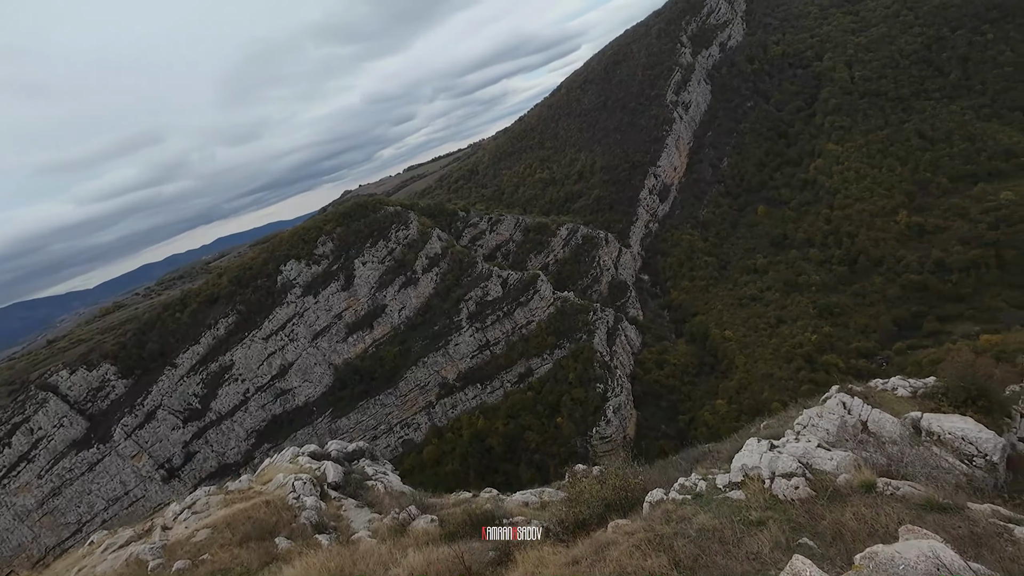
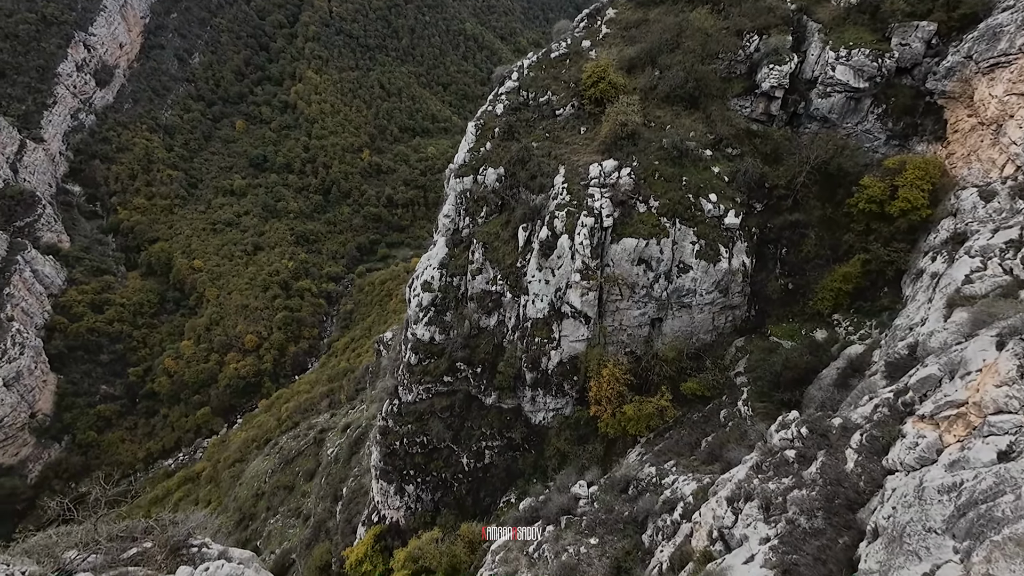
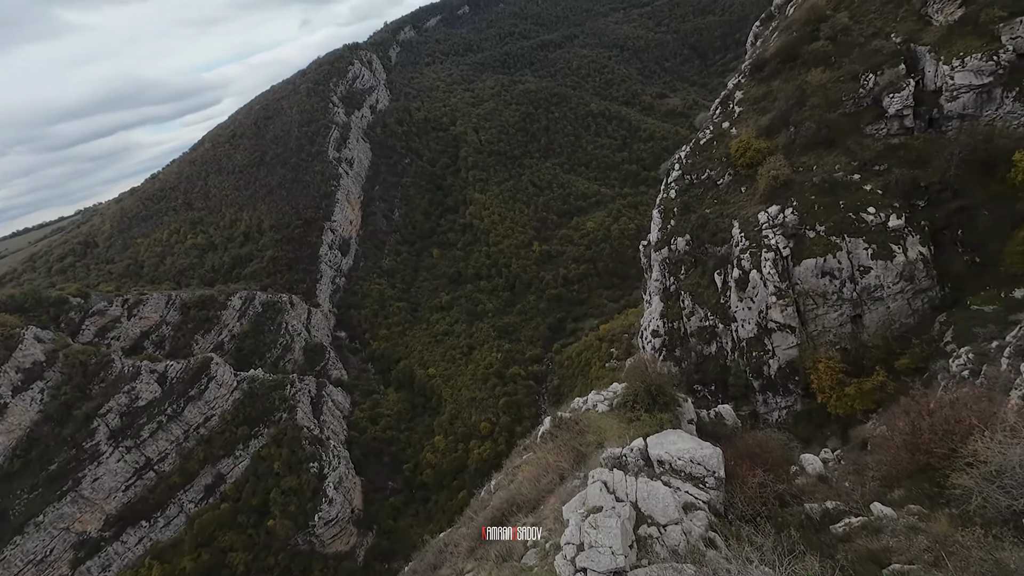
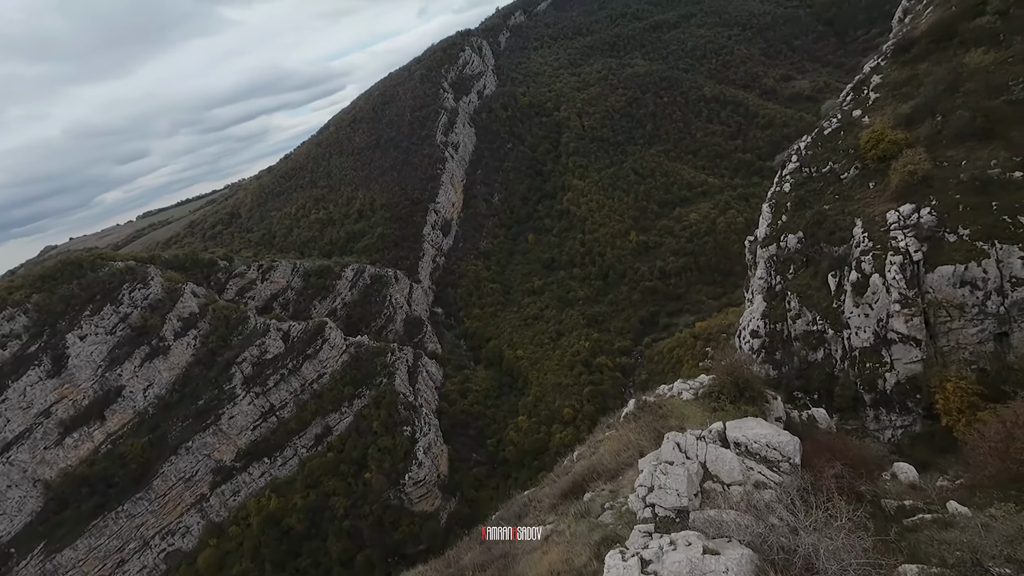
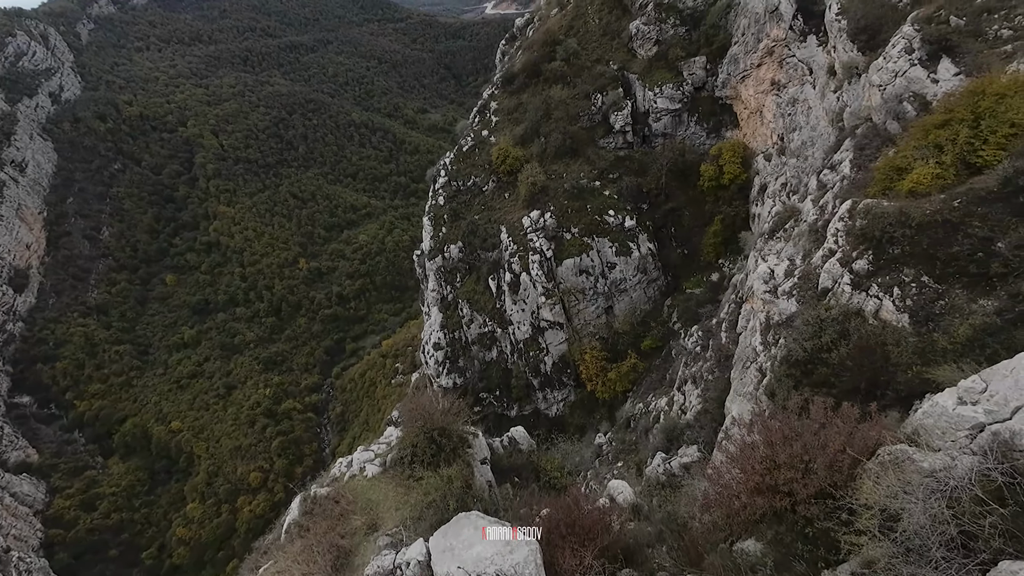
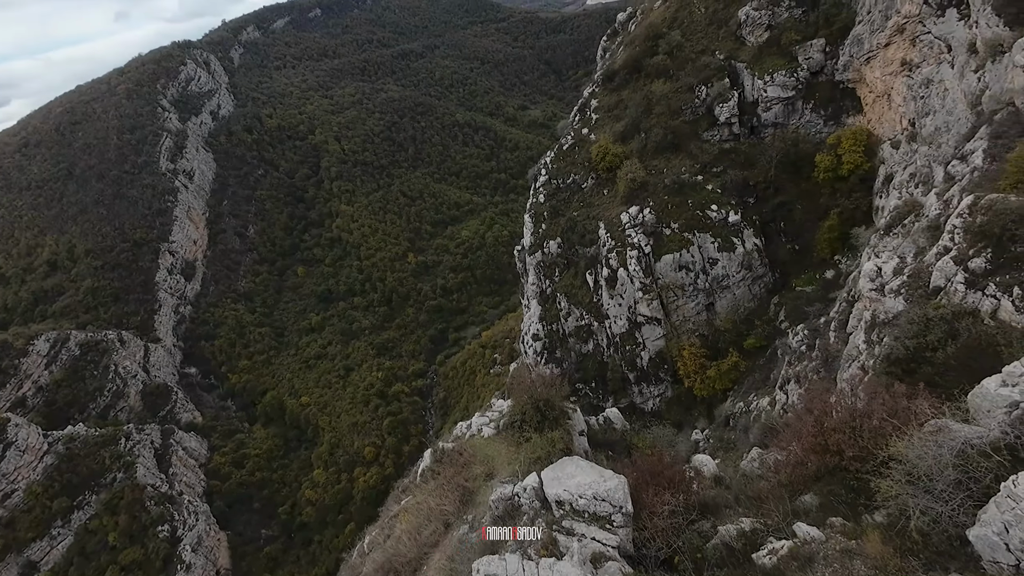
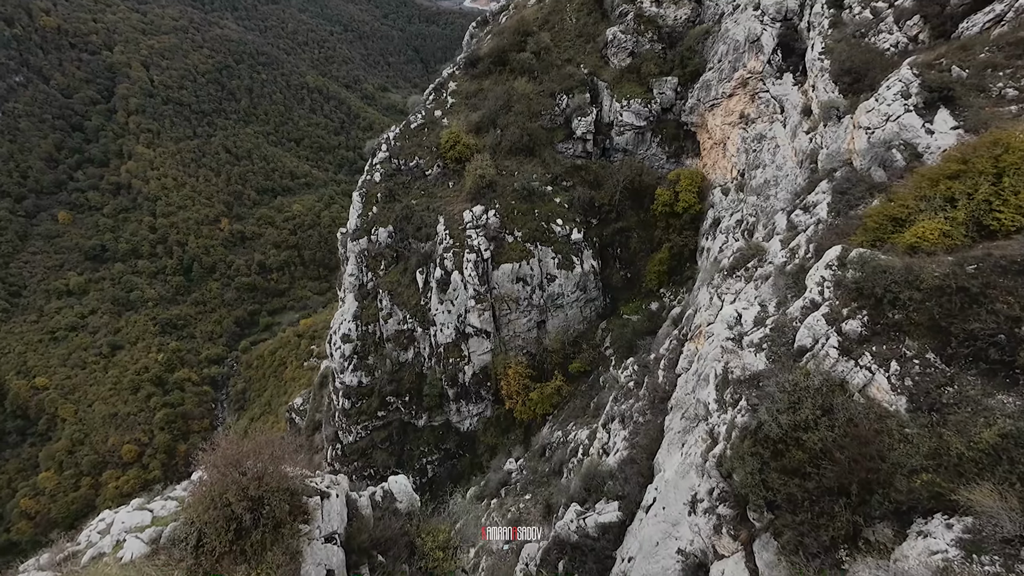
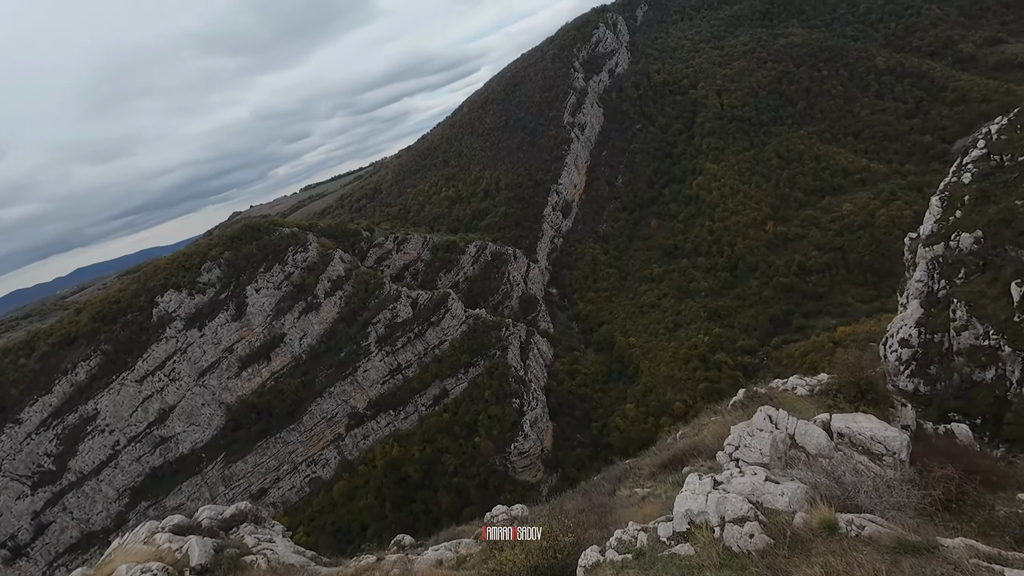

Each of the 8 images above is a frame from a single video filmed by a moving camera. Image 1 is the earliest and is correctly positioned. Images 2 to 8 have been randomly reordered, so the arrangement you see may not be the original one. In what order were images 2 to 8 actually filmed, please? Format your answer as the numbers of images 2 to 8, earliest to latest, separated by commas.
8, 4, 3, 6, 5, 7, 2
